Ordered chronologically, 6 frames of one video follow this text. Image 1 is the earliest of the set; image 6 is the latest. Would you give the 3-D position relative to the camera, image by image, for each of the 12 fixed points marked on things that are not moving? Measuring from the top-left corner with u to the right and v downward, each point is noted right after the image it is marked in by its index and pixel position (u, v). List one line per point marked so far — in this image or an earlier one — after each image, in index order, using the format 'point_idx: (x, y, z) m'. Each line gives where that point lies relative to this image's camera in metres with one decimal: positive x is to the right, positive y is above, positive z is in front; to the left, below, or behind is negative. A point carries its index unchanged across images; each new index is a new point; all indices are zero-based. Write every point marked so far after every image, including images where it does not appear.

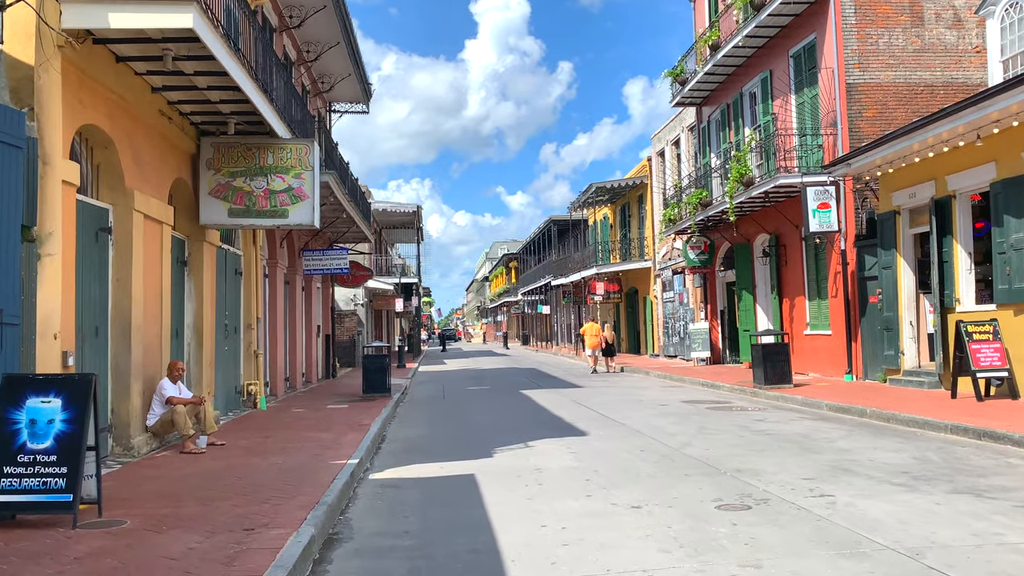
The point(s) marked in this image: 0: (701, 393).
0: (+3.3, -1.8, +14.9) m
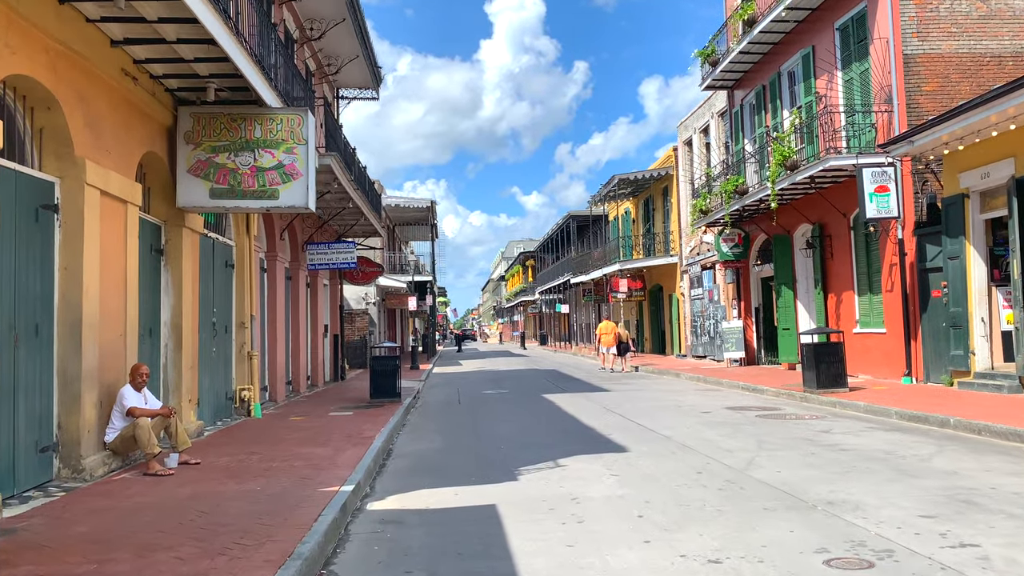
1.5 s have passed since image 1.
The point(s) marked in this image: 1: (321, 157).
0: (+3.7, -1.7, +13.4) m
1: (-2.8, +1.9, +12.3) m
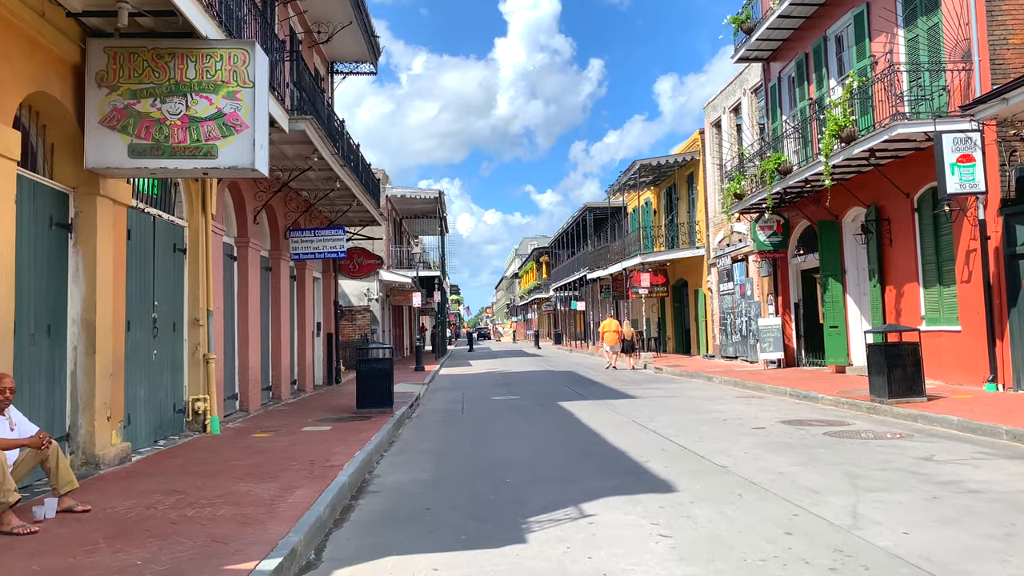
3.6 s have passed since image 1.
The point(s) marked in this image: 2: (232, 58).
0: (+3.8, -1.6, +11.3) m
1: (-2.7, +2.0, +10.4) m
2: (-2.3, +1.9, +6.8) m
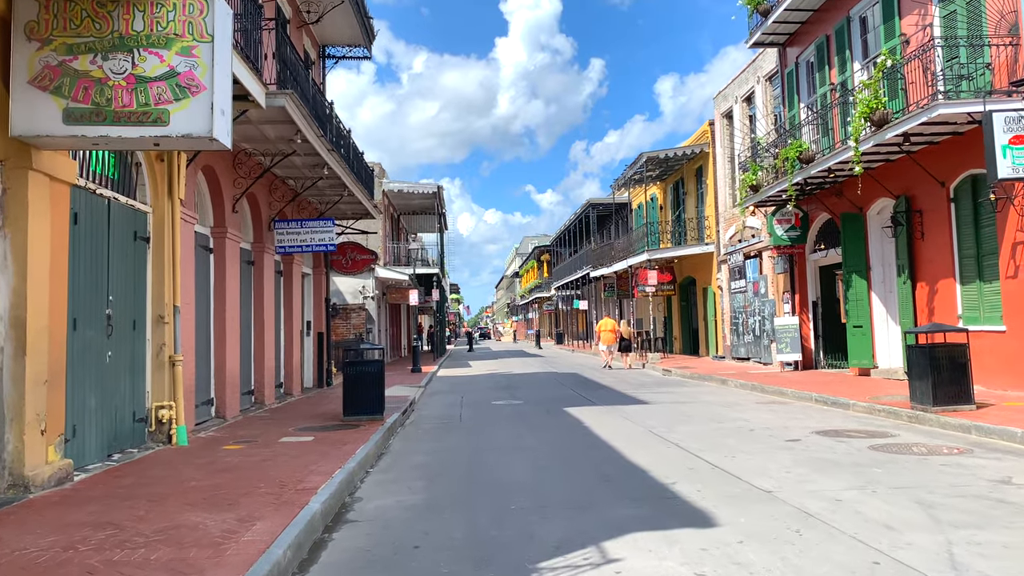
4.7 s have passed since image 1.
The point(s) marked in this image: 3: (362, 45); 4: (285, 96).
0: (+3.9, -1.6, +10.3) m
1: (-2.6, +2.1, +9.3) m
2: (-2.2, +1.9, +5.8) m
3: (-3.2, +5.2, +18.2) m
4: (-2.5, +2.1, +9.3) m
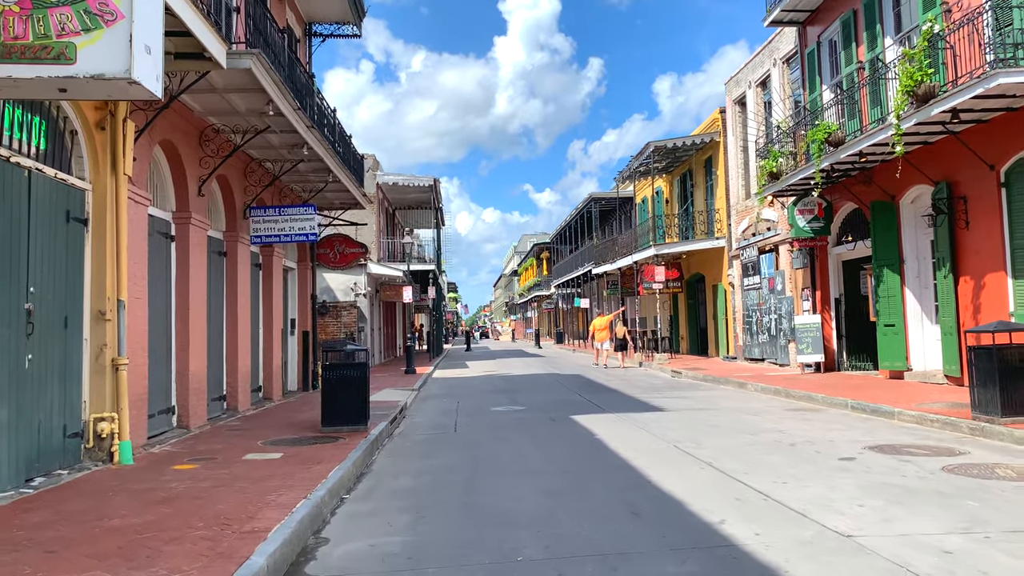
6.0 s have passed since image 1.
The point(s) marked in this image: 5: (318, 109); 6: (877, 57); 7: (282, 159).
0: (+3.9, -1.5, +9.0) m
1: (-2.6, +2.2, +8.0) m
2: (-2.2, +2.0, +4.5) m
3: (-3.2, +5.3, +16.9) m
4: (-2.5, +2.2, +8.0) m
5: (-2.7, +2.5, +11.9) m
6: (+6.1, +3.9, +14.1) m
7: (-3.2, +1.8, +11.9) m
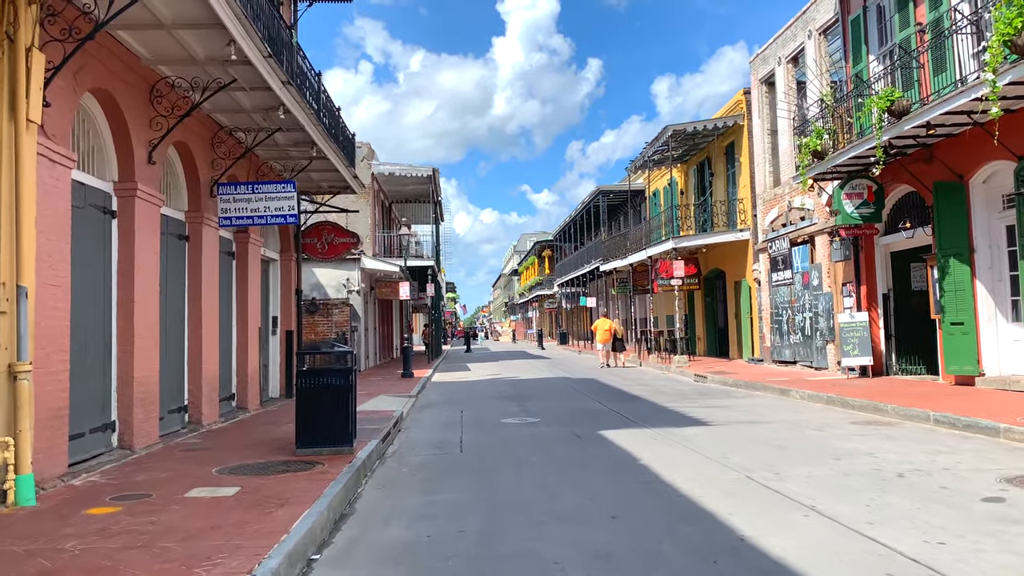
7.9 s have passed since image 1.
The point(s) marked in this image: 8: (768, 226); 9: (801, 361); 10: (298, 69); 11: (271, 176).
0: (+4.1, -1.4, +7.2) m
1: (-2.4, +2.3, +6.2) m
2: (-2.0, +2.1, +2.7) m
3: (-3.0, +5.4, +15.1) m
4: (-2.3, +2.3, +6.2) m
5: (-2.5, +2.6, +10.0) m
6: (+6.3, +4.0, +12.3) m
7: (-3.1, +1.9, +10.1) m
8: (+5.9, +1.4, +19.5) m
9: (+6.0, -1.5, +17.6) m
10: (-2.5, +2.6, +10.1) m
11: (-3.6, +1.6, +12.7) m
